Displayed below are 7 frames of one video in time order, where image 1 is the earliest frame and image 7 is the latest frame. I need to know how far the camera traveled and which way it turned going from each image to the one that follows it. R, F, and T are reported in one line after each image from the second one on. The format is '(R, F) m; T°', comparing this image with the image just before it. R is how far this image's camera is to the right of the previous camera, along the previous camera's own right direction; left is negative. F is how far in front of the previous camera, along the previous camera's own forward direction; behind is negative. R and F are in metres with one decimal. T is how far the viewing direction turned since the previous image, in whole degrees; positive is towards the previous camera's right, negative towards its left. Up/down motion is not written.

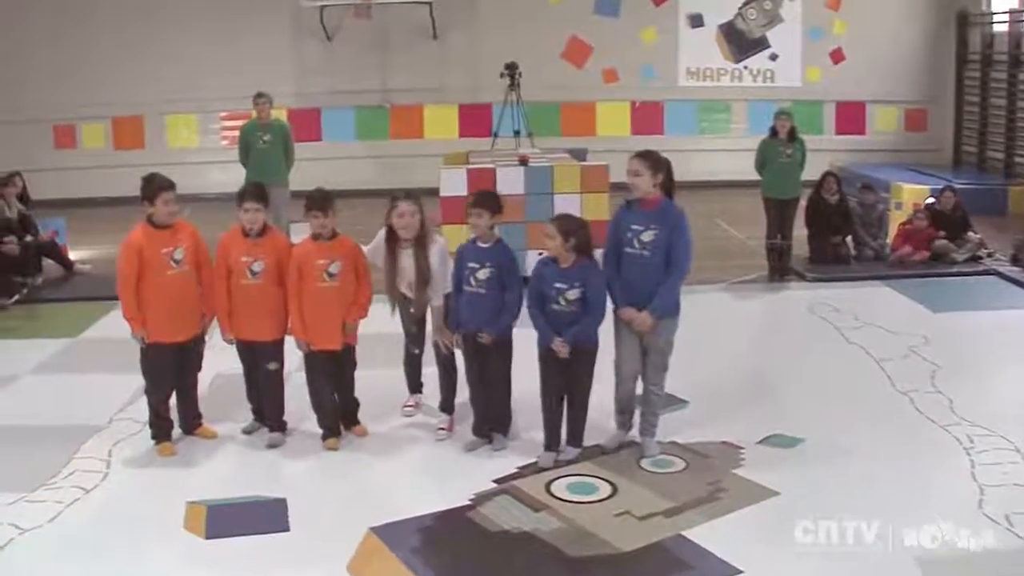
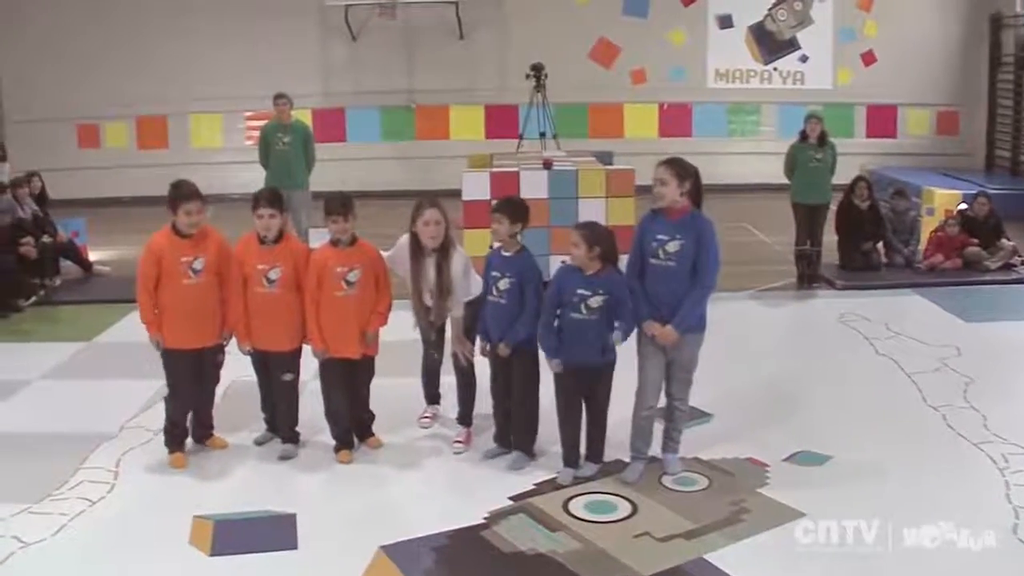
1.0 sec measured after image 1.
(0.0, +0.1) m; -1°
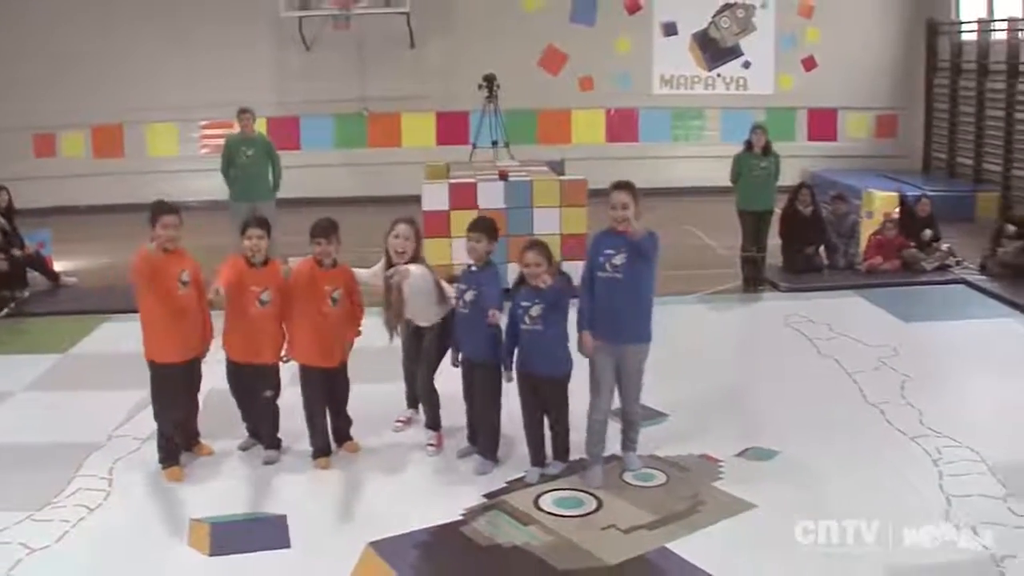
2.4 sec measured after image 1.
(-0.1, -0.3) m; +2°
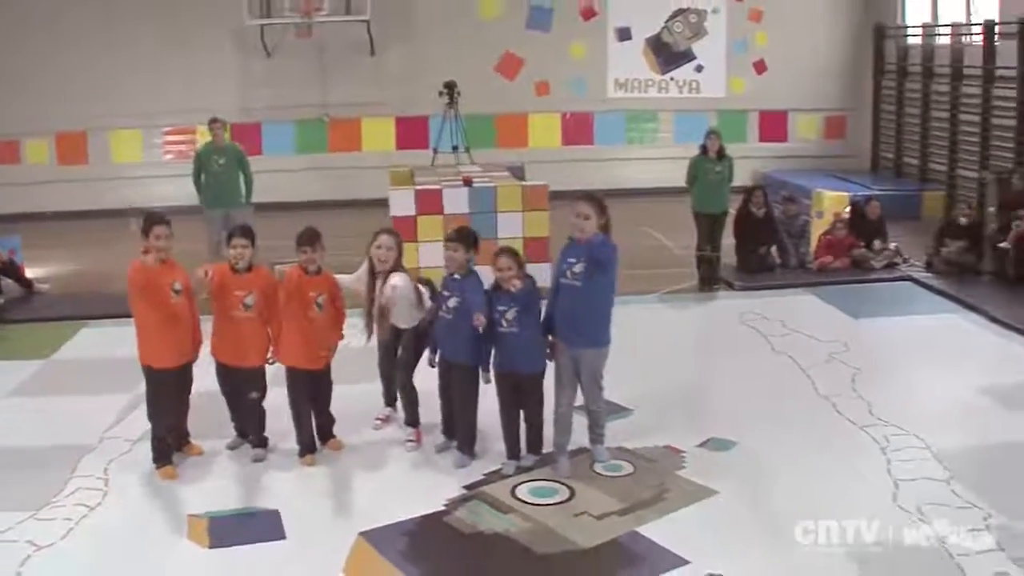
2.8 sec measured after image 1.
(-0.1, -0.2) m; +2°
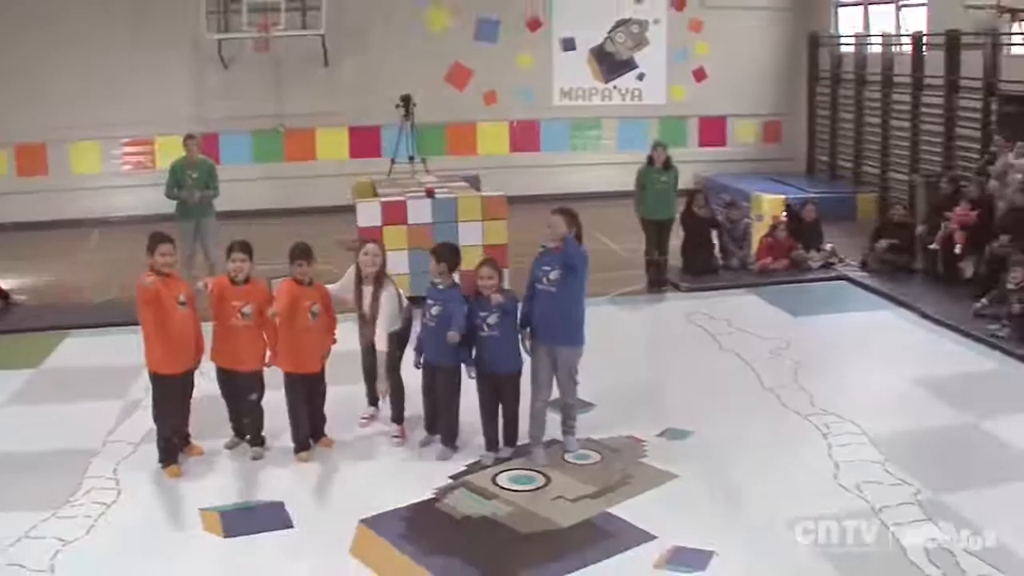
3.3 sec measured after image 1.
(-0.1, -0.4) m; +3°
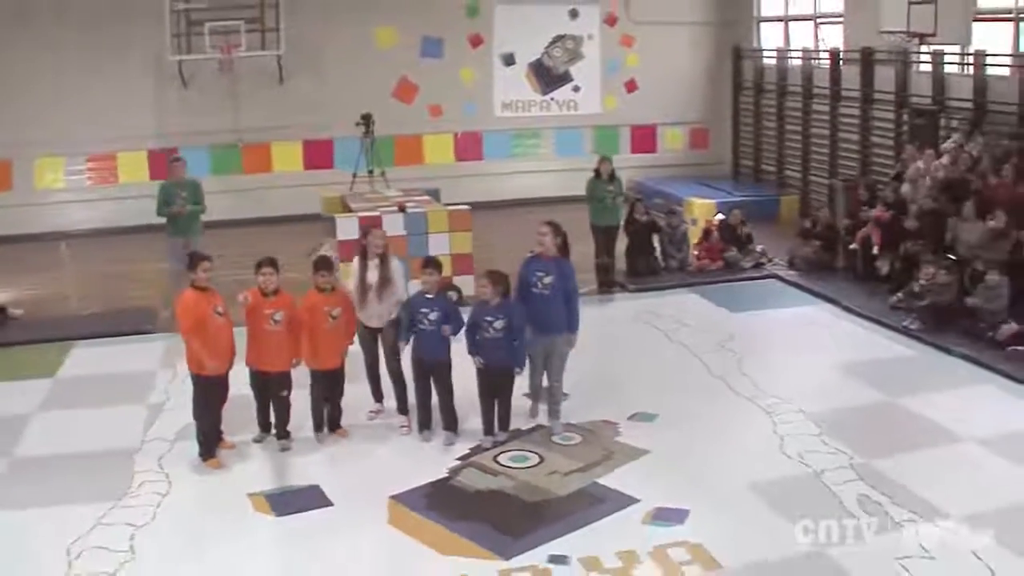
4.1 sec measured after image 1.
(-0.3, -0.8) m; +3°
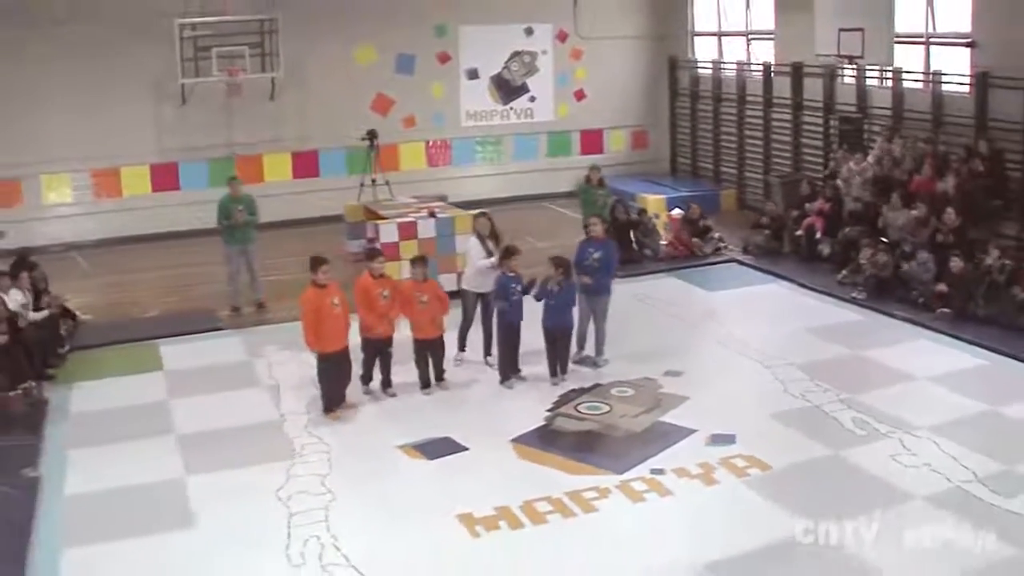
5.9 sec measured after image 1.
(-0.9, -1.6) m; +4°
